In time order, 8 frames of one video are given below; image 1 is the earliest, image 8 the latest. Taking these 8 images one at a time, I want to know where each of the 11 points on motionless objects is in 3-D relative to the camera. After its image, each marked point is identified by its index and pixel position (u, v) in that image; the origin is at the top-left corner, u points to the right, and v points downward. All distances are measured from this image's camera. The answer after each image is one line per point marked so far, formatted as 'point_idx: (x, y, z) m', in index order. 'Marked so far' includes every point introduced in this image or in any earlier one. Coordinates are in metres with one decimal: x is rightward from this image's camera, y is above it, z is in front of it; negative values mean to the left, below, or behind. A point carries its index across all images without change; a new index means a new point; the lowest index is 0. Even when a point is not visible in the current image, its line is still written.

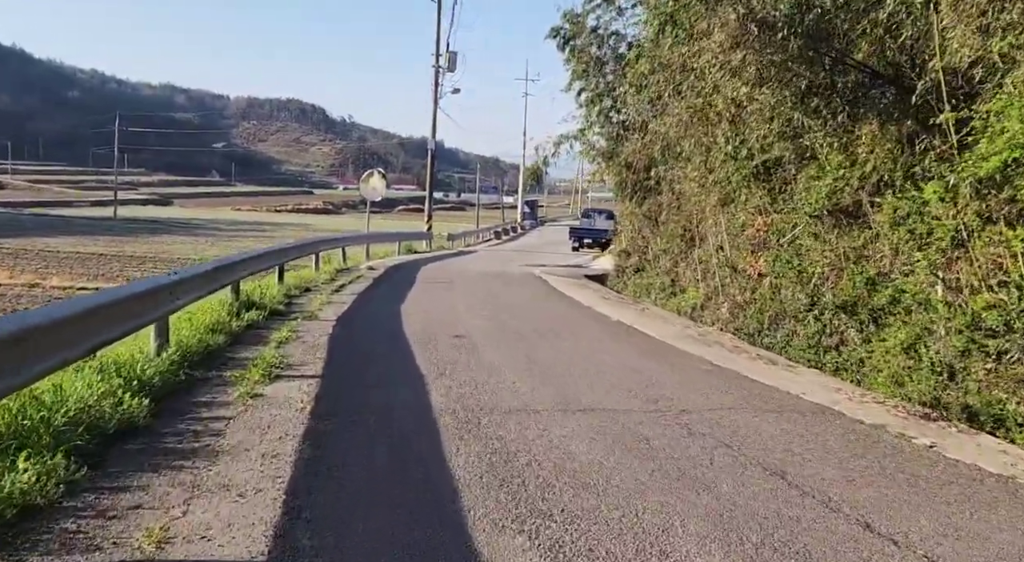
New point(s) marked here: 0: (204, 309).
0: (-3.0, -0.3, +7.8) m
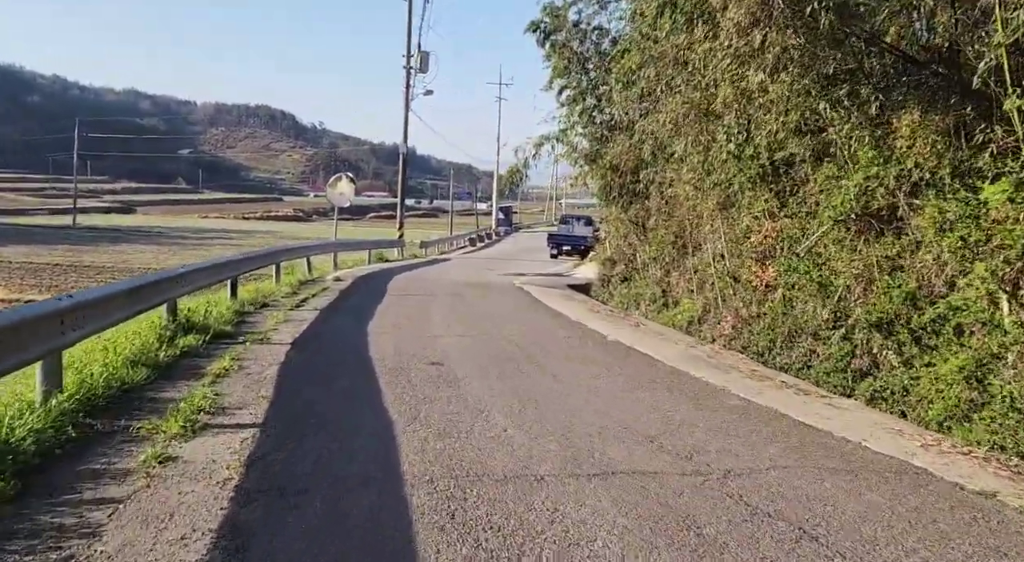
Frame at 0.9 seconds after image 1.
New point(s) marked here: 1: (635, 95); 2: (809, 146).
0: (-3.1, -0.4, +6.5) m
1: (+2.1, +3.1, +13.5) m
2: (+3.0, +1.4, +8.2) m
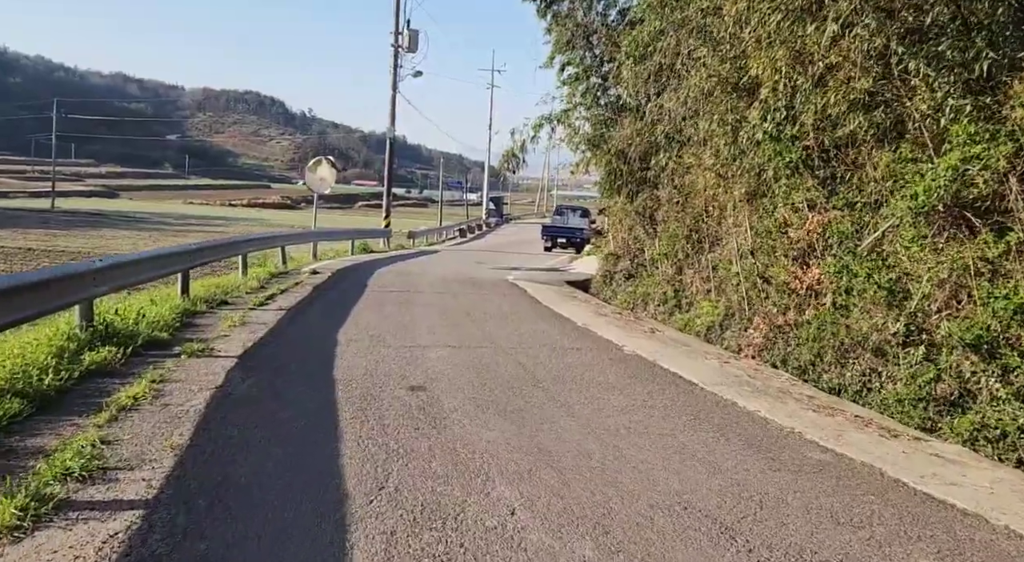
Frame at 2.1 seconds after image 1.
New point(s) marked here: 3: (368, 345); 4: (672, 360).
0: (-3.1, -0.4, +5.0) m
1: (+2.1, +3.2, +12.0) m
2: (+3.0, +1.3, +6.7) m
3: (-1.3, -0.6, +7.4) m
4: (+1.4, -0.7, +7.1) m
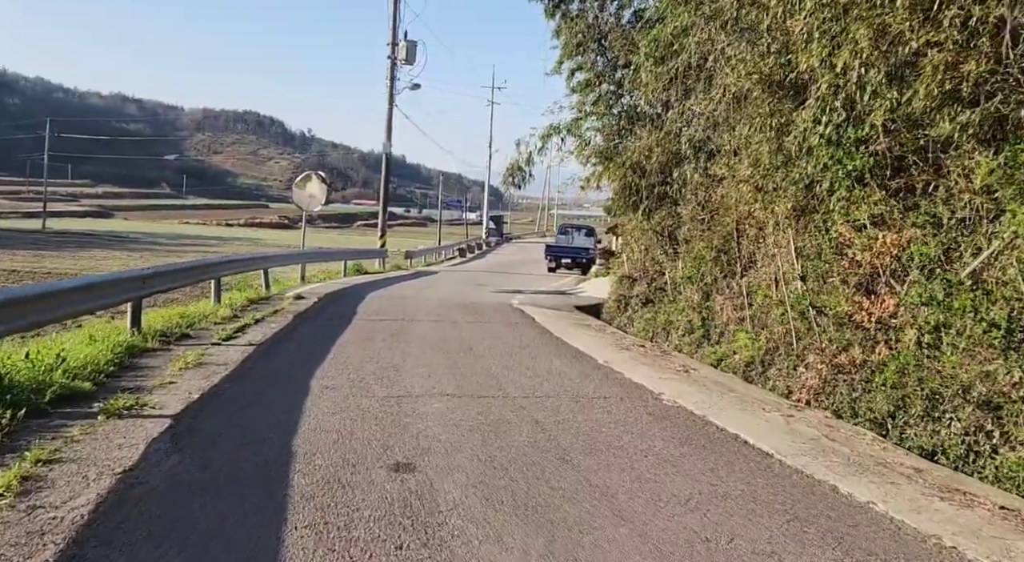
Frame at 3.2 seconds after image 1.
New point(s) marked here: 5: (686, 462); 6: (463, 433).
0: (-3.0, -0.6, +3.6) m
1: (+2.2, +2.8, +10.7) m
2: (+3.1, +1.1, +5.4) m
3: (-1.2, -0.8, +6.0) m
4: (+1.5, -0.9, +5.7) m
5: (+0.9, -1.0, +4.2) m
6: (-0.3, -0.9, +4.8) m
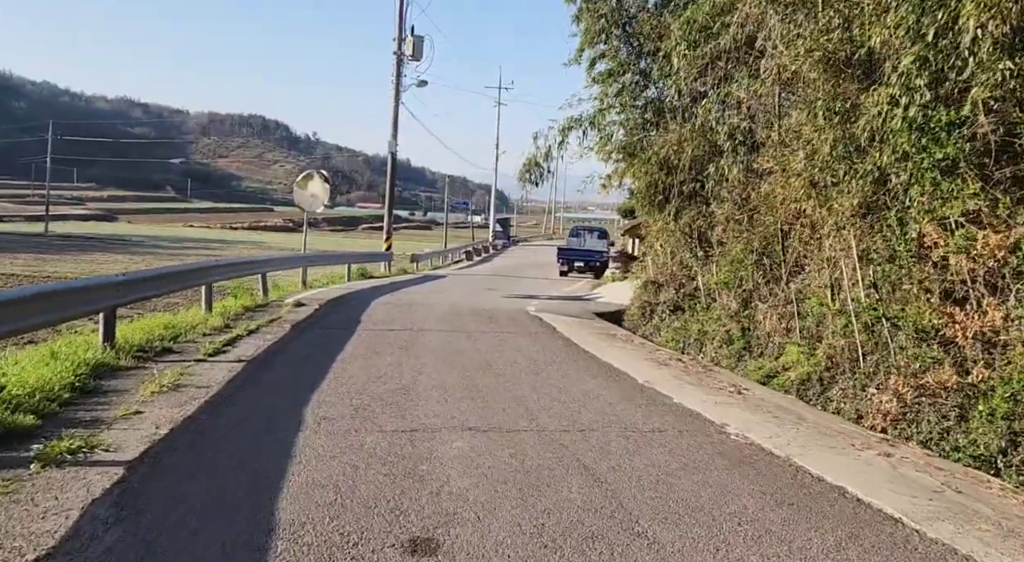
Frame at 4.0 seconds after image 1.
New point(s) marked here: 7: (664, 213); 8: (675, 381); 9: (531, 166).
0: (-2.8, -0.7, +2.6) m
1: (+2.4, +2.7, +9.7) m
2: (+3.3, +1.0, +4.3) m
3: (-1.0, -0.9, +4.9) m
4: (+1.7, -1.0, +4.6) m
5: (+1.1, -1.0, +3.2) m
6: (-0.1, -1.0, +3.7) m
7: (+2.4, +1.1, +12.8) m
8: (+1.5, -0.9, +7.3) m
9: (+0.3, +1.8, +12.7) m
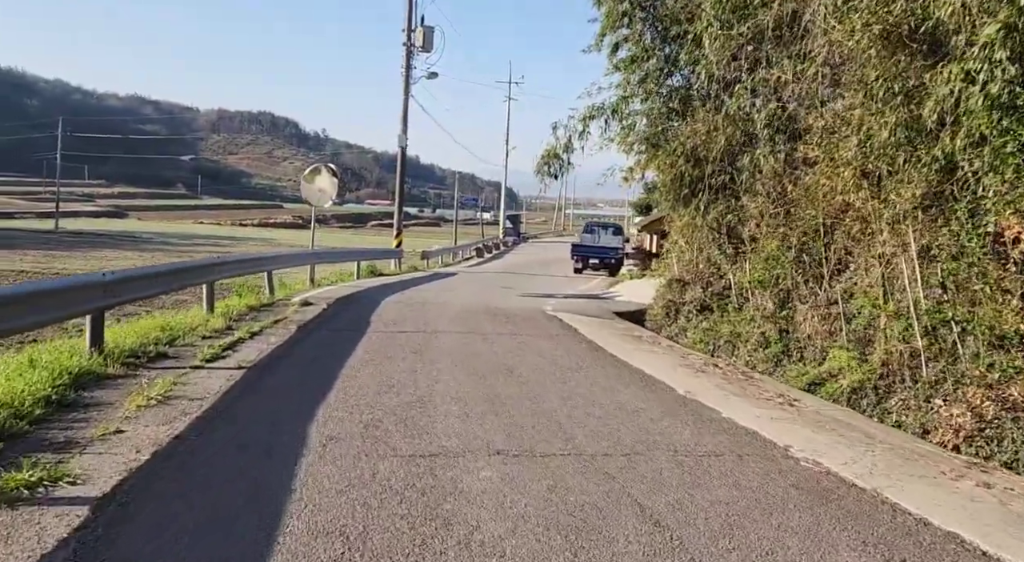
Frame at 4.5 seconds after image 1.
0: (-2.6, -0.7, +1.9) m
1: (+2.7, +2.7, +9.0) m
2: (+3.5, +1.0, +3.6) m
3: (-0.8, -0.9, +4.3) m
4: (+1.9, -1.0, +3.9) m
5: (+1.3, -1.0, +2.5) m
6: (+0.1, -1.0, +3.1) m
7: (+2.7, +1.1, +12.1) m
8: (+1.7, -0.9, +6.6) m
9: (+0.6, +1.8, +12.0) m
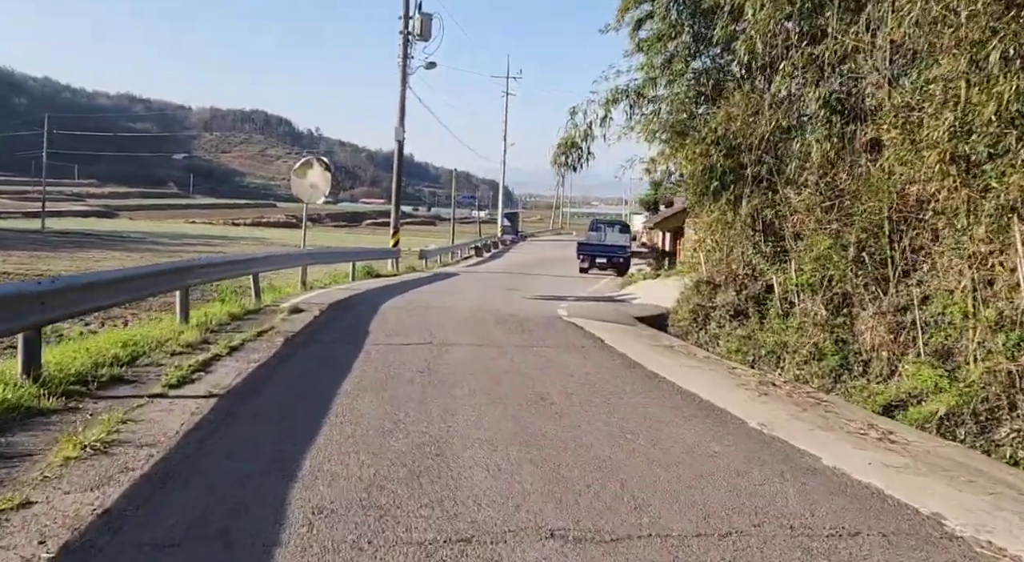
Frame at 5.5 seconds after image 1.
0: (-2.4, -0.8, +0.7) m
1: (+2.9, +2.7, +7.8) m
2: (+3.7, +1.0, +2.4) m
3: (-0.6, -1.0, +3.0) m
4: (+2.1, -1.0, +2.7) m
5: (+1.5, -1.1, +1.3) m
6: (+0.3, -1.0, +1.8) m
7: (+2.8, +1.1, +10.8) m
8: (+1.9, -0.9, +5.4) m
9: (+0.7, +1.8, +10.8) m
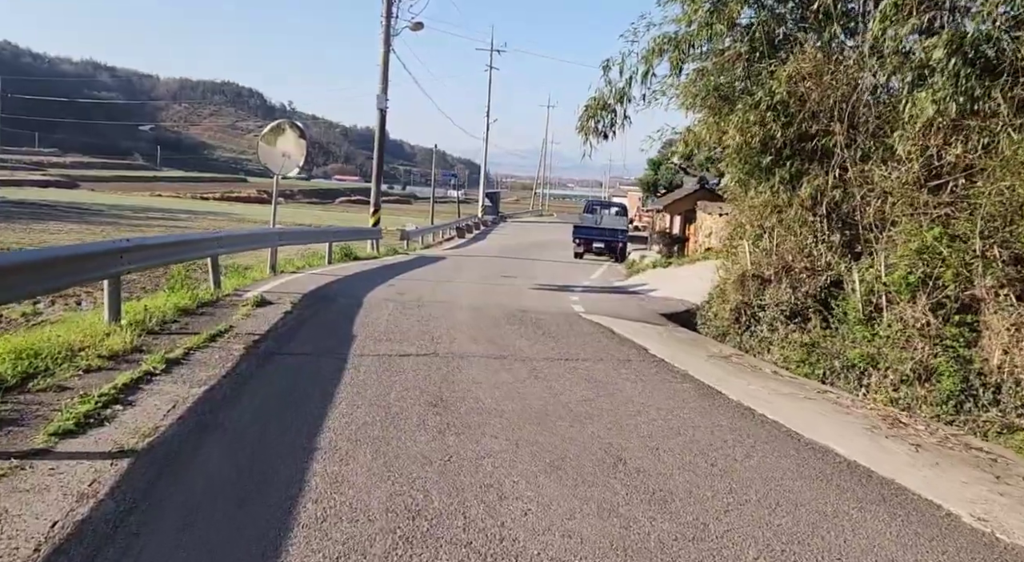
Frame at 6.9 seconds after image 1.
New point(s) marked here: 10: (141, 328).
0: (-1.9, -0.9, -1.3) m
1: (+3.2, +2.7, +5.9) m
2: (+4.2, +0.8, +0.5) m
3: (-0.2, -1.0, +1.1) m
4: (+2.5, -1.2, +0.9) m
5: (+2.0, -1.2, -0.6) m
6: (+0.8, -1.1, 0.0) m
7: (+3.0, +1.1, +9.0) m
8: (+2.2, -1.0, +3.5) m
9: (+0.9, +1.9, +8.8) m
10: (-3.2, -0.4, +7.0) m
